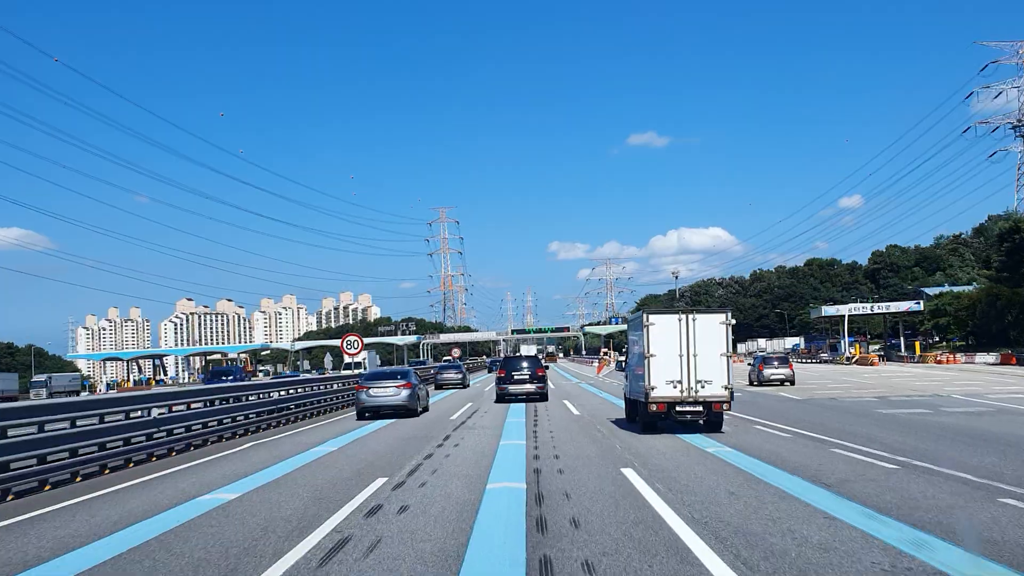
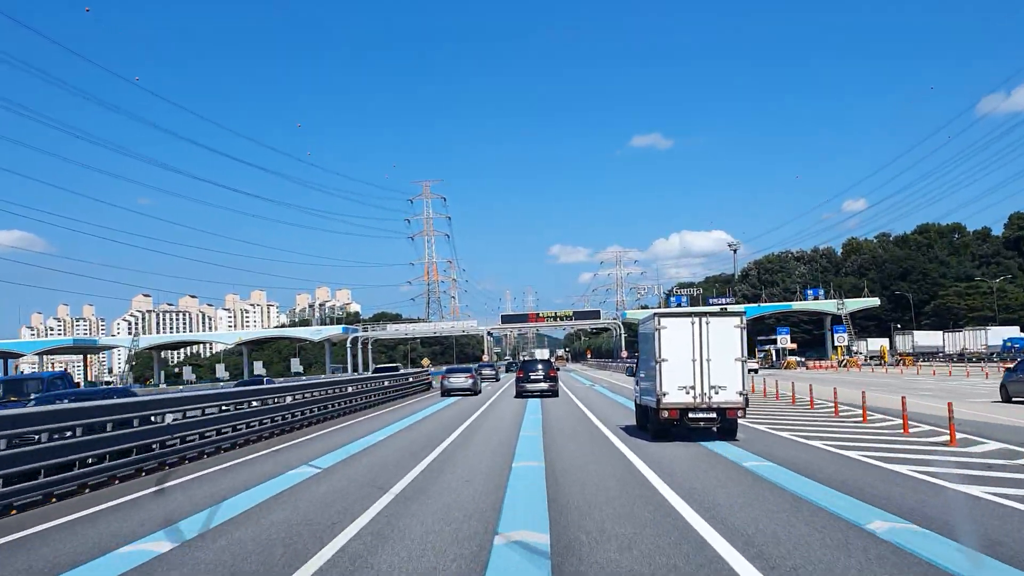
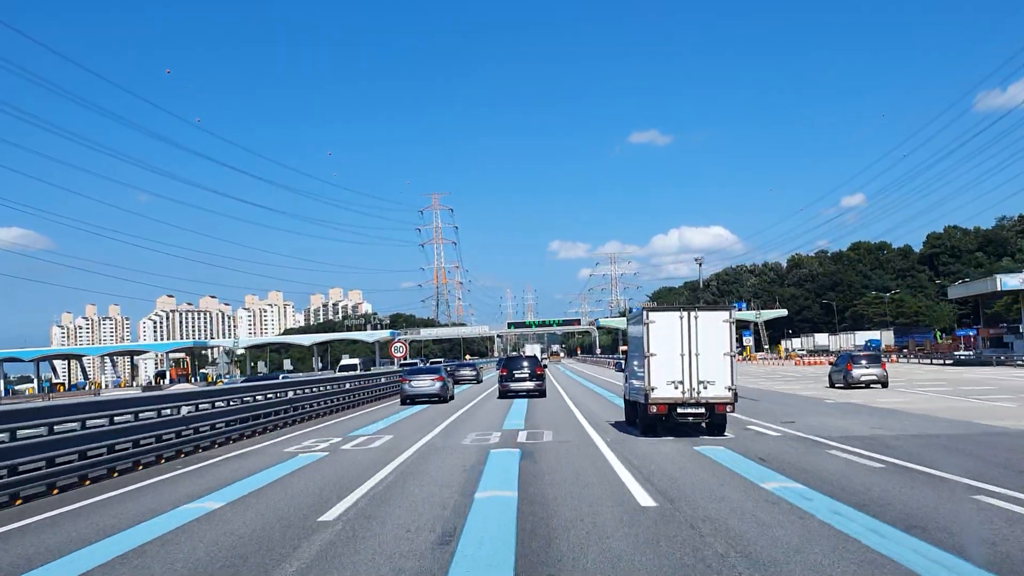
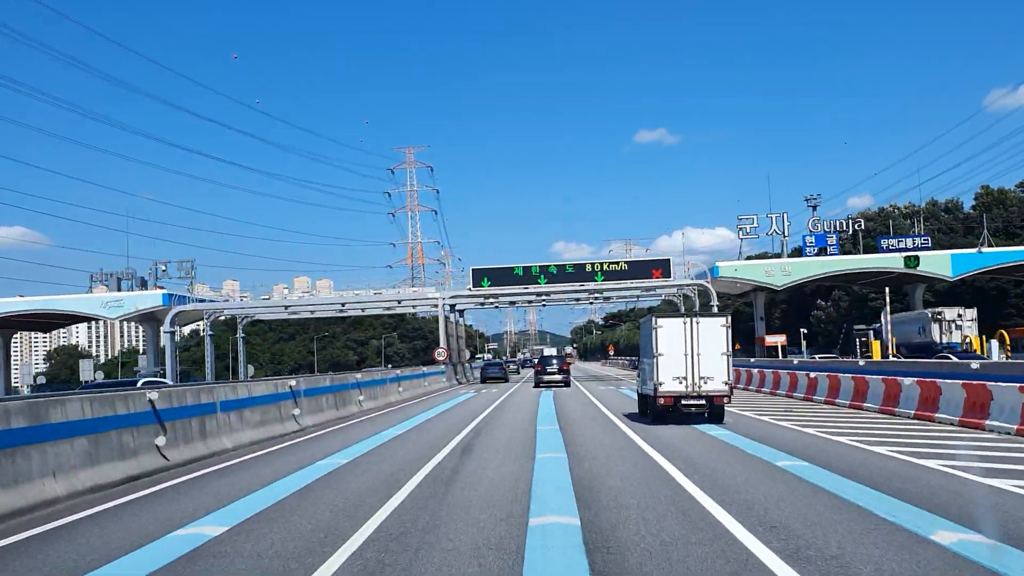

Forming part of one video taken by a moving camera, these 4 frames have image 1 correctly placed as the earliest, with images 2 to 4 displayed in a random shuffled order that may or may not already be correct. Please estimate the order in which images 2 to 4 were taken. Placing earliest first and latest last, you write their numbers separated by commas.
3, 2, 4
